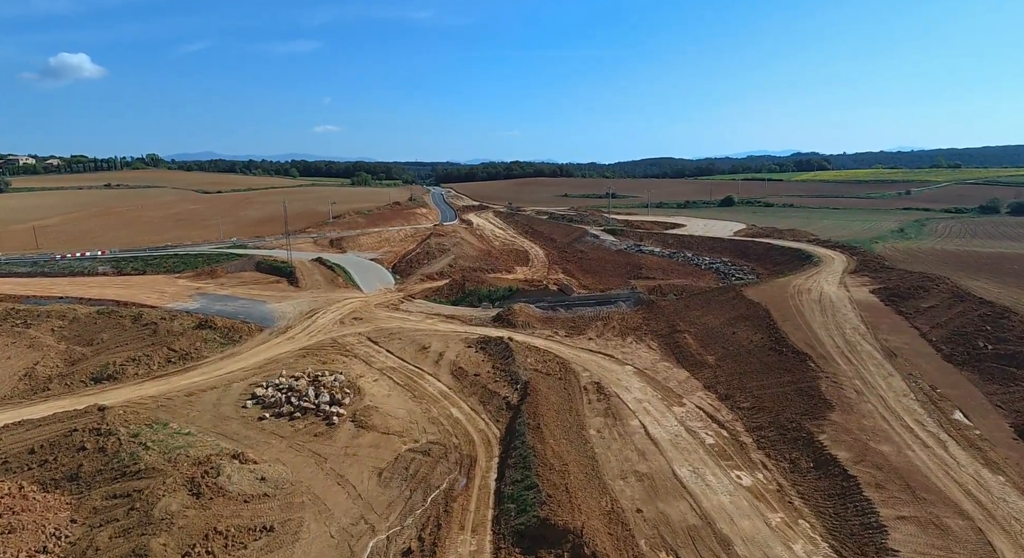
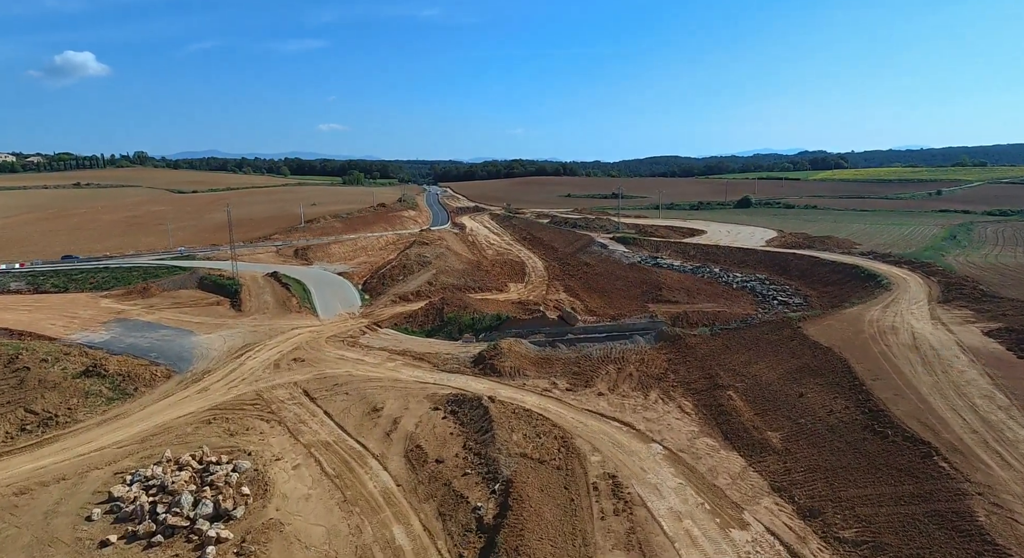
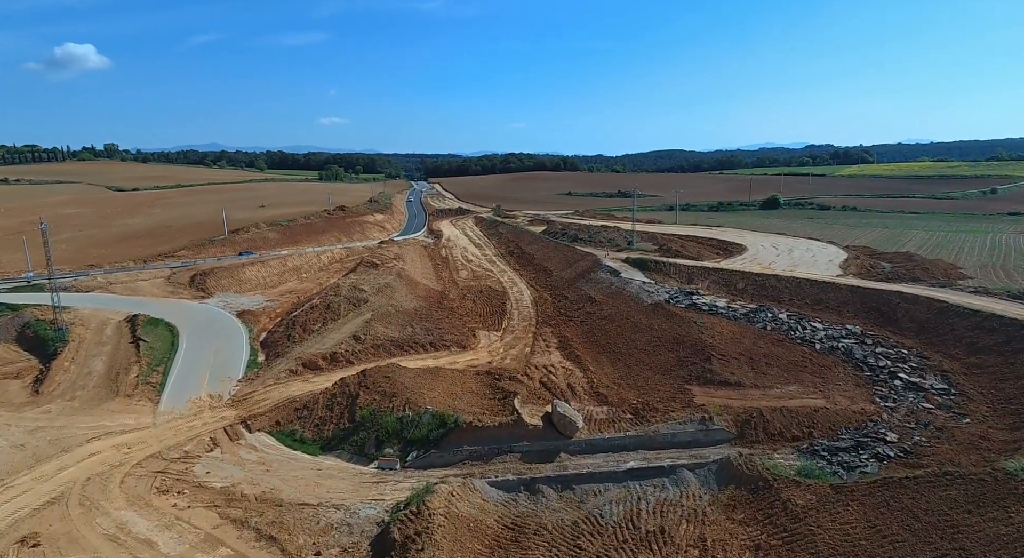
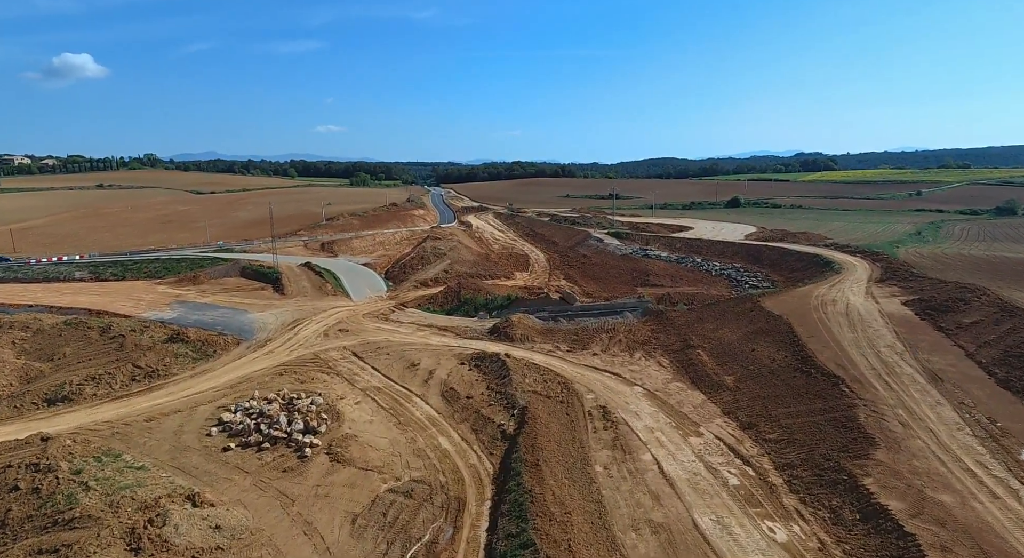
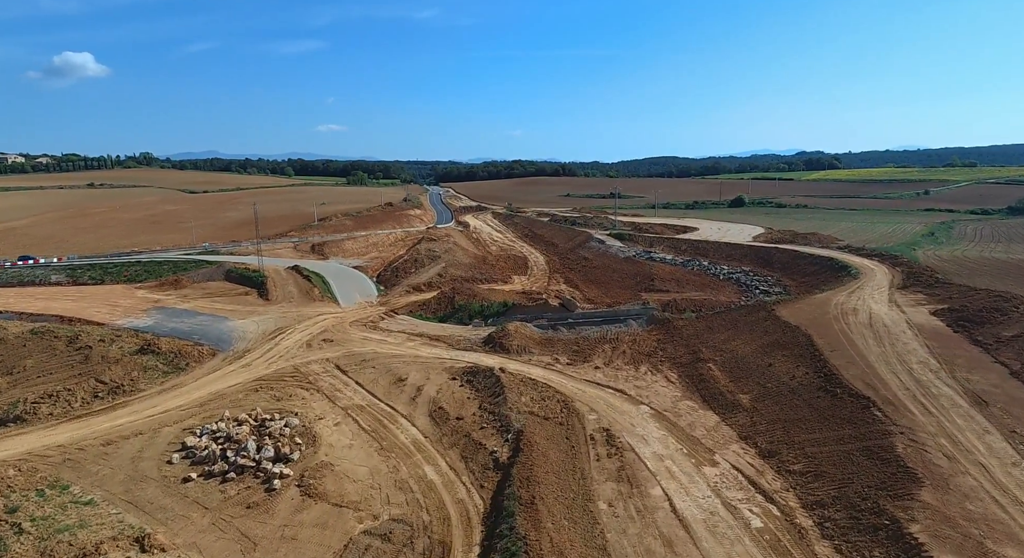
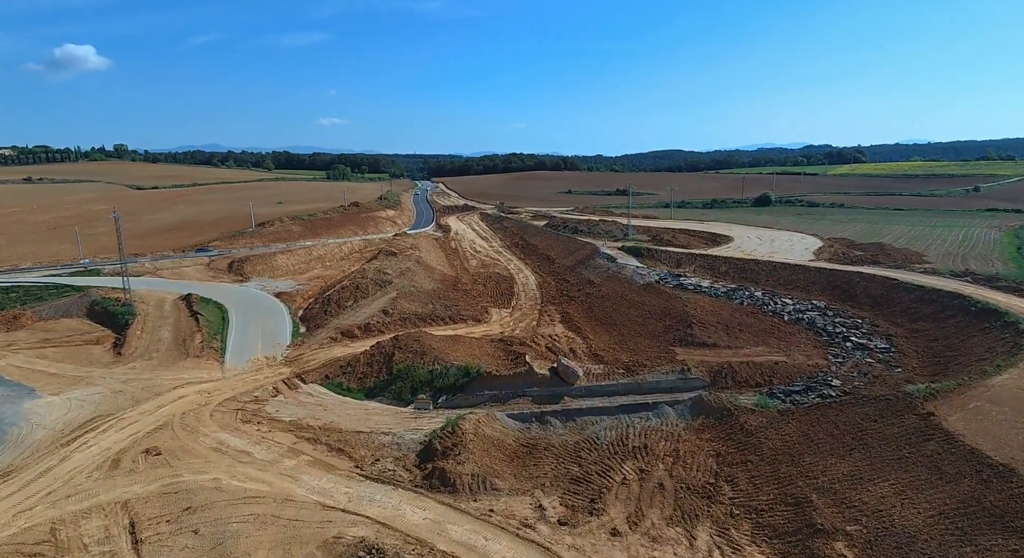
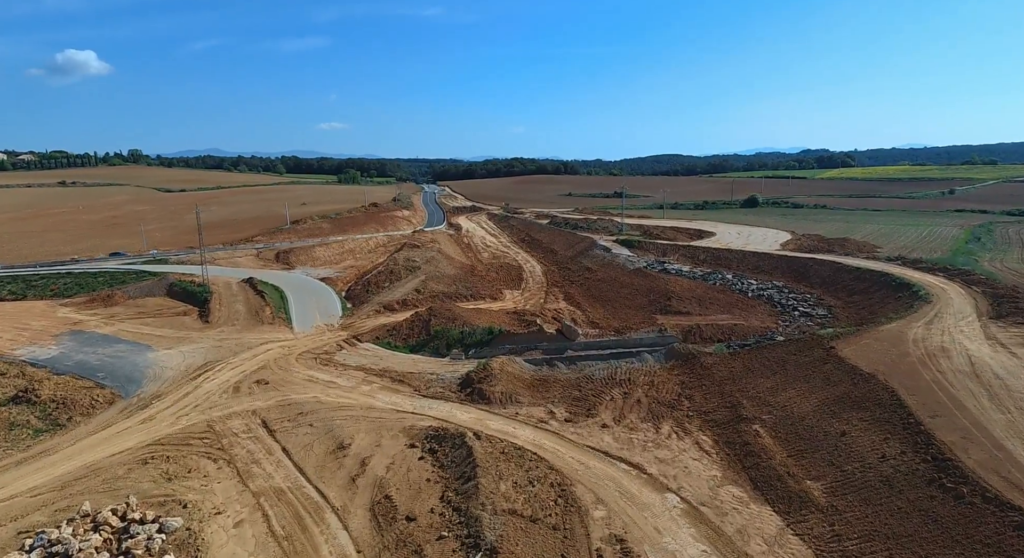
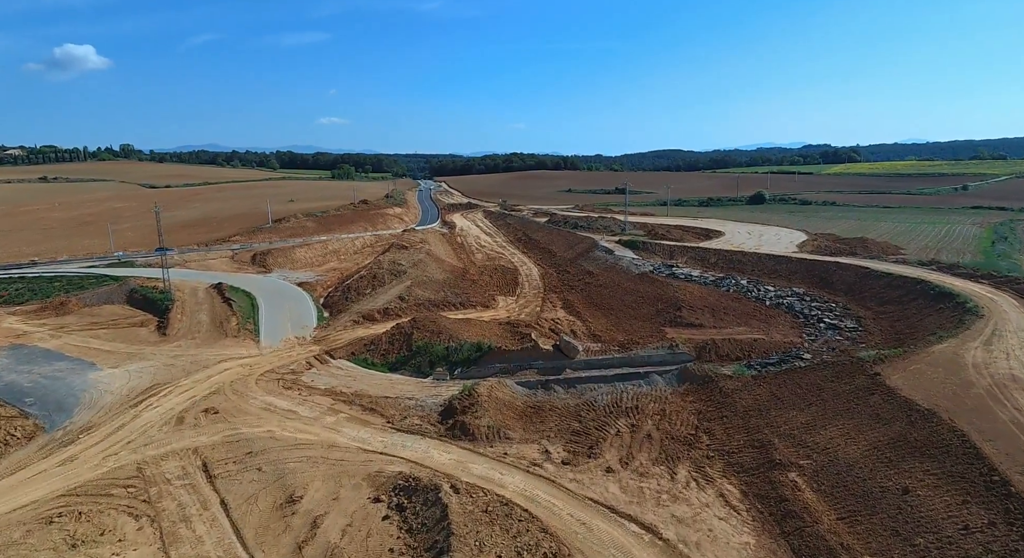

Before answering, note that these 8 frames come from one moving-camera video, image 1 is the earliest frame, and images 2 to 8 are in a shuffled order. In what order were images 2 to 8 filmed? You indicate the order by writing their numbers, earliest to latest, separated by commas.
4, 5, 2, 7, 8, 6, 3
